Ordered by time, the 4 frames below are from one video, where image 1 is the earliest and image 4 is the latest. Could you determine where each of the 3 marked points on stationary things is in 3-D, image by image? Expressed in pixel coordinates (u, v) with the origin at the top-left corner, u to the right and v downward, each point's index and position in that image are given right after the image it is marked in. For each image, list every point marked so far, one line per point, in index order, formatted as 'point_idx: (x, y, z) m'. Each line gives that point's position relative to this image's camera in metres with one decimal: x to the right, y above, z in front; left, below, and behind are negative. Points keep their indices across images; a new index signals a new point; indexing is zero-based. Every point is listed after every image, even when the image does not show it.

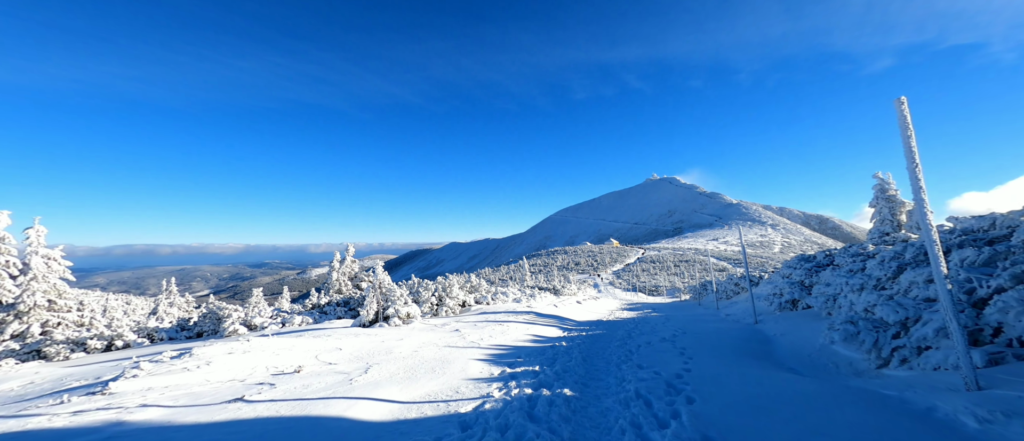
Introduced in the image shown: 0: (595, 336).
0: (+4.3, -5.9, +19.6) m
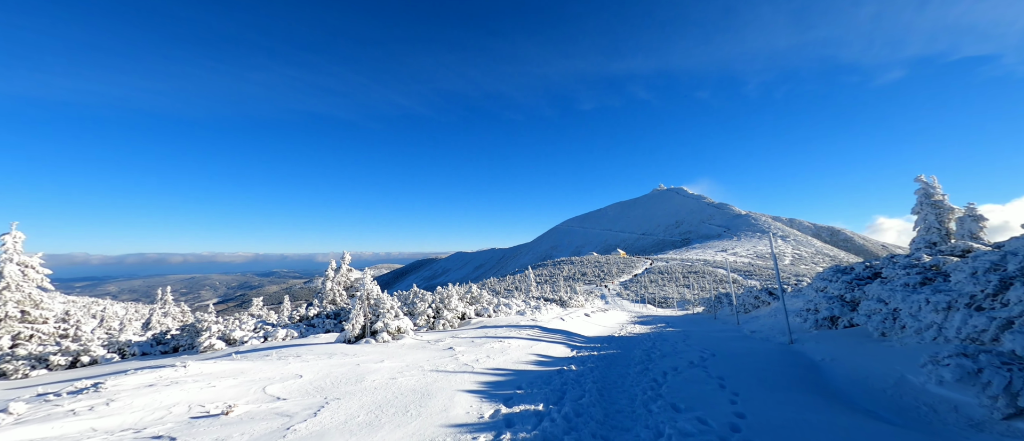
0: (+4.4, -6.1, +17.2) m
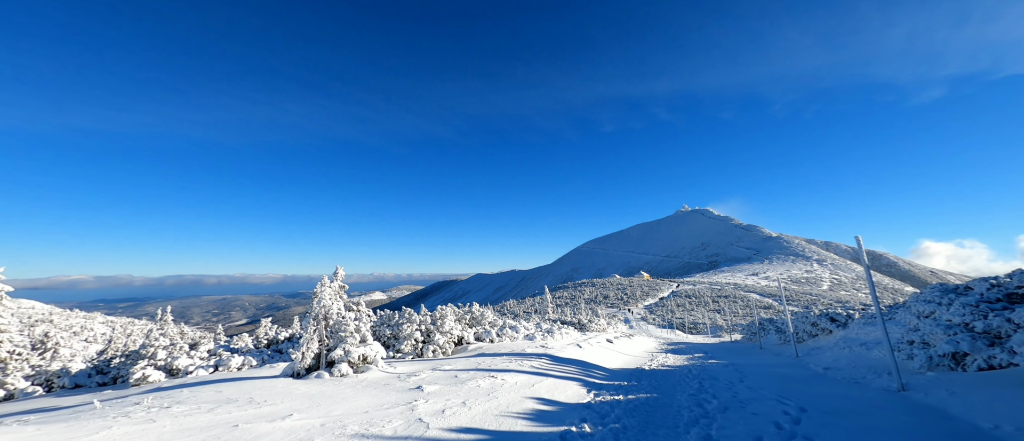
0: (+4.1, -5.8, +12.0) m
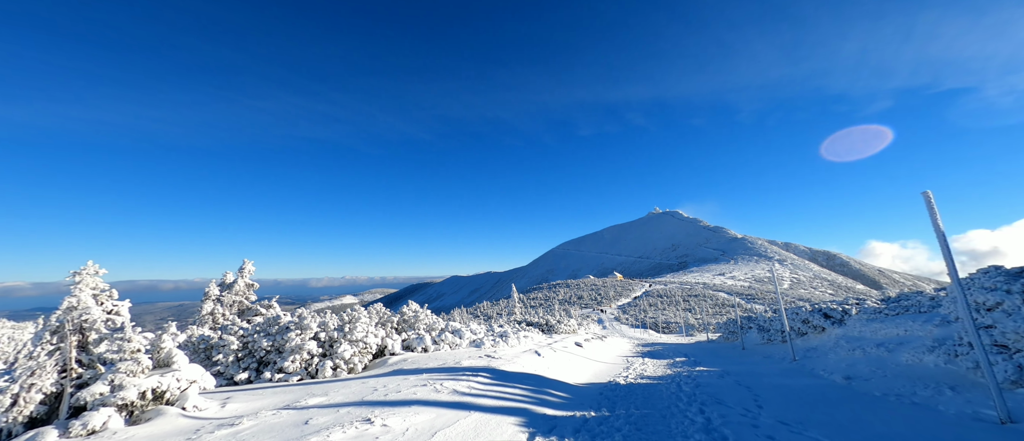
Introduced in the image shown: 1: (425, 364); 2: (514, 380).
0: (+1.8, -4.3, +6.4) m
1: (-3.8, -6.3, +16.6) m
2: (+0.1, -6.4, +15.2) m
